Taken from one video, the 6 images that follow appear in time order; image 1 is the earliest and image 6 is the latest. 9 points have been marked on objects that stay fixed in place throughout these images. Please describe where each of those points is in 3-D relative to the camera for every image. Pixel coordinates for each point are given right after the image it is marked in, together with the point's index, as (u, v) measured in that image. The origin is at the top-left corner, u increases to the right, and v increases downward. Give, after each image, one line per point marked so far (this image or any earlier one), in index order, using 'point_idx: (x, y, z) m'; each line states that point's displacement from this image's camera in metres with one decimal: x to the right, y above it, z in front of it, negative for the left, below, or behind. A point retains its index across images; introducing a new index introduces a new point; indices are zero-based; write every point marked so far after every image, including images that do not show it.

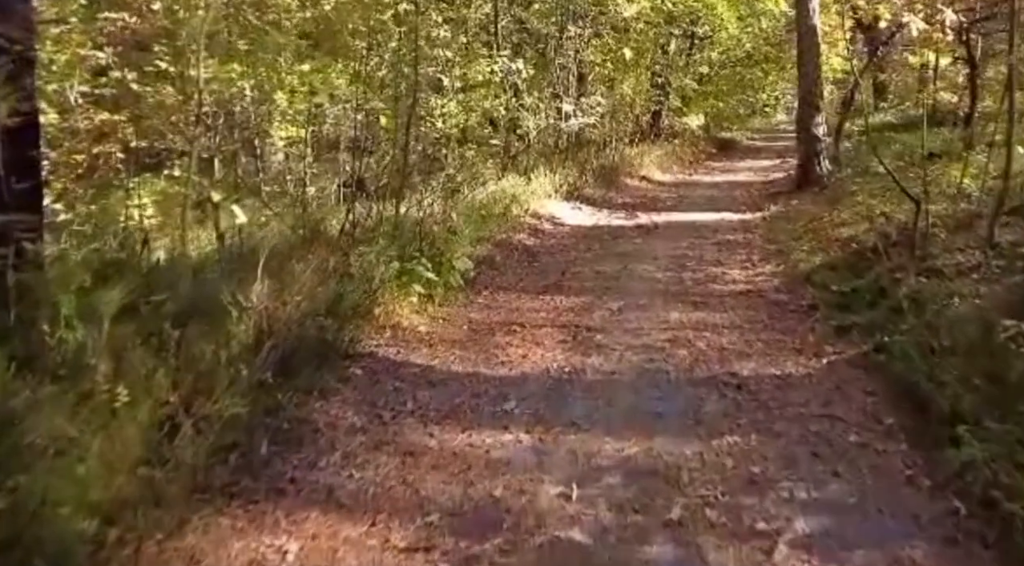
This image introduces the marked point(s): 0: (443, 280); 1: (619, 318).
0: (-0.7, 0.0, +7.7) m
1: (+1.0, -0.3, +7.4) m
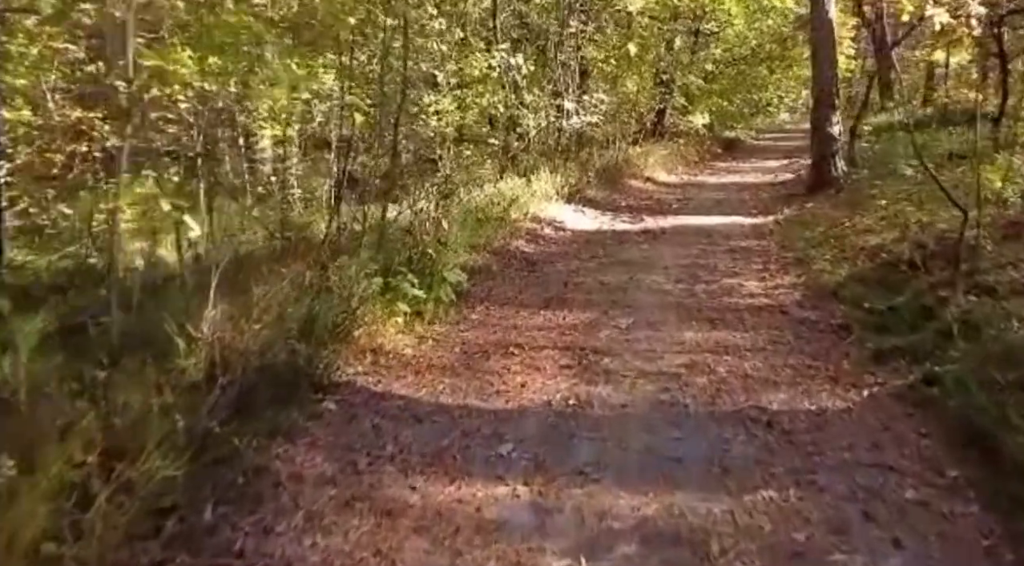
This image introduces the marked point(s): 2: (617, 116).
0: (-0.7, -0.1, +7.0) m
1: (+1.0, -0.5, +6.6) m
2: (+2.6, +4.1, +19.7) m
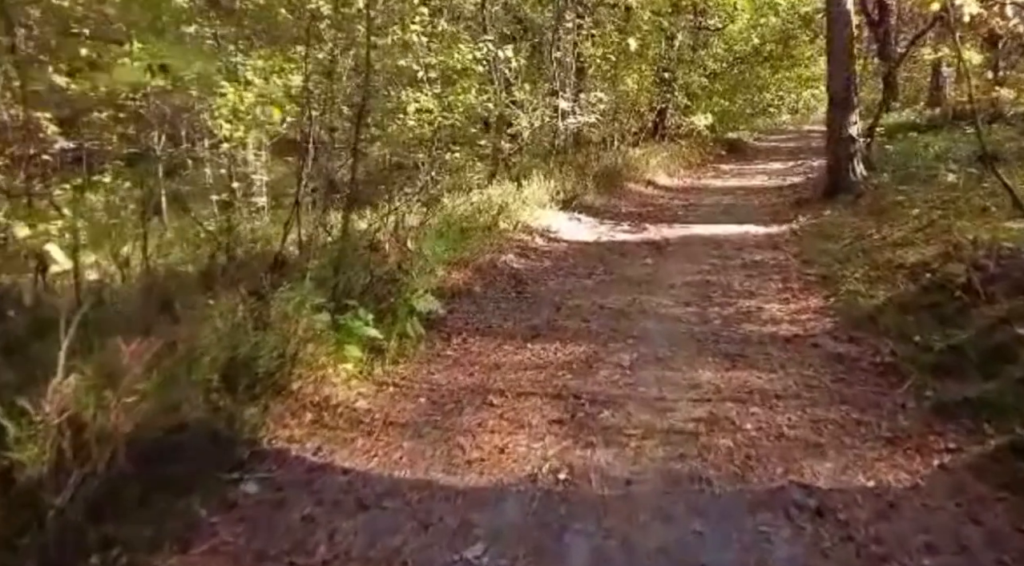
0: (-0.8, -0.3, +5.9) m
1: (+0.8, -0.7, +5.5) m
2: (+2.4, +3.9, +18.6) m
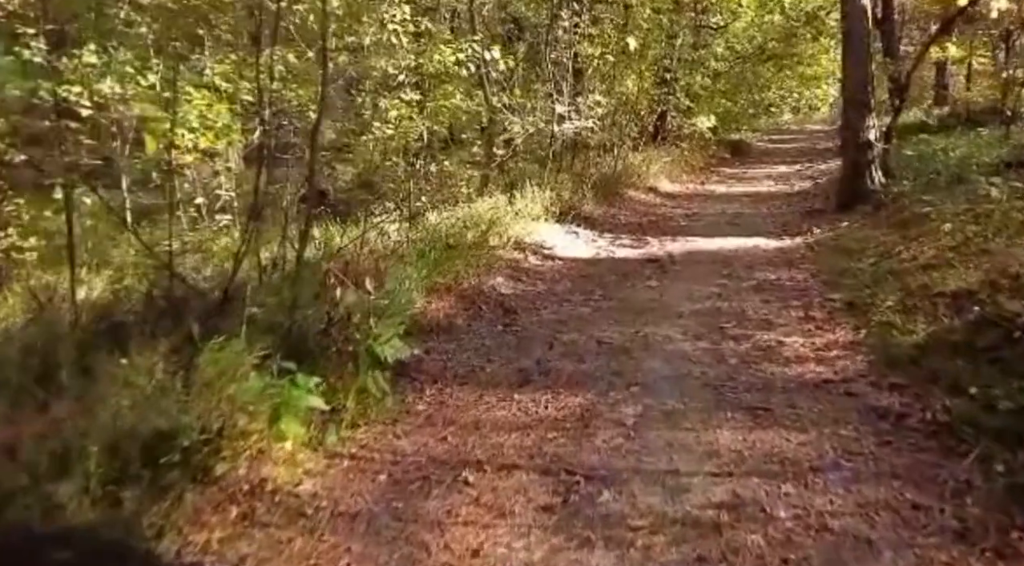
0: (-1.0, -0.6, +5.0) m
1: (+0.7, -0.9, +4.6) m
2: (+2.3, +3.7, +17.7) m
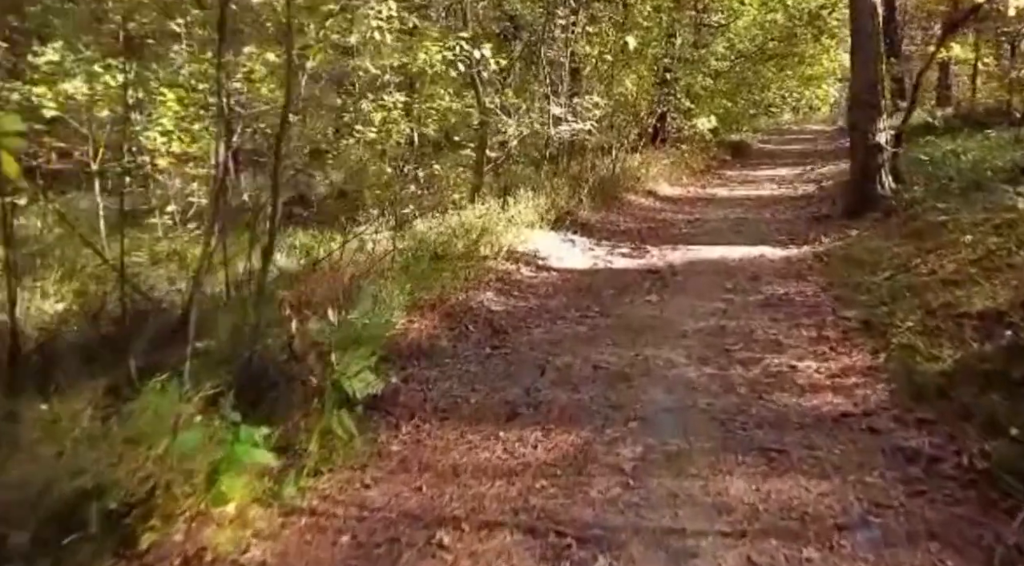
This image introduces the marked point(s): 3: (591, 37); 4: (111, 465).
0: (-1.0, -0.8, +4.4) m
1: (+0.7, -1.1, +4.1) m
2: (+2.2, +3.5, +17.2) m
3: (+1.5, +4.8, +15.4) m
4: (-1.7, -0.8, +3.2) m
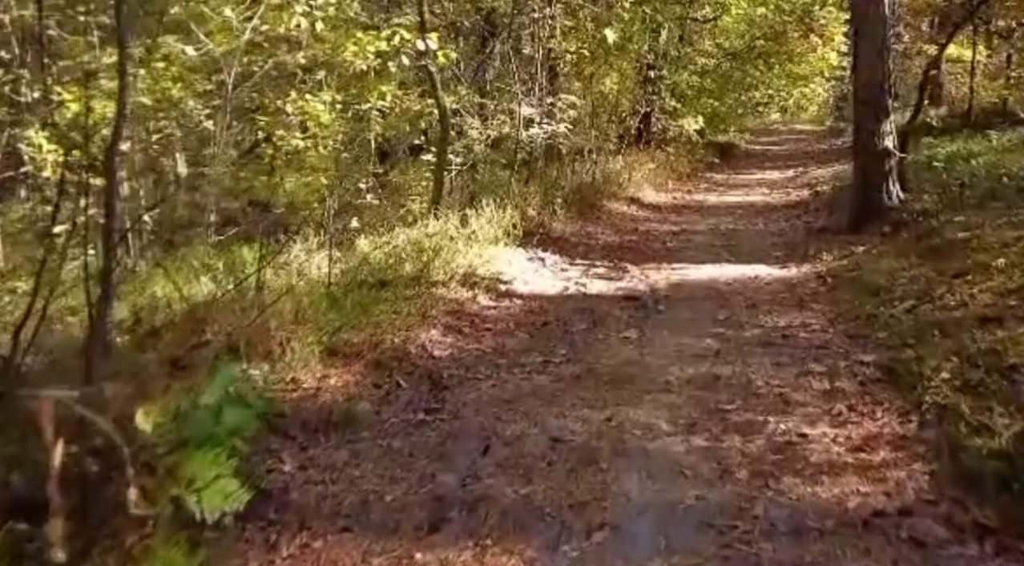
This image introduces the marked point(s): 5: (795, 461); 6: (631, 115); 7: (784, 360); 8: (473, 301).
0: (-1.4, -1.1, +3.1) m
1: (+0.3, -1.4, +2.8) m
2: (+1.6, +3.2, +15.9) m
3: (+1.0, +4.5, +14.1) m
4: (-2.0, -1.1, +1.9) m
5: (+1.6, -1.0, +4.5) m
6: (+2.8, +4.0, +18.8) m
7: (+2.1, -0.6, +6.1) m
8: (-0.4, -0.2, +7.6) m
